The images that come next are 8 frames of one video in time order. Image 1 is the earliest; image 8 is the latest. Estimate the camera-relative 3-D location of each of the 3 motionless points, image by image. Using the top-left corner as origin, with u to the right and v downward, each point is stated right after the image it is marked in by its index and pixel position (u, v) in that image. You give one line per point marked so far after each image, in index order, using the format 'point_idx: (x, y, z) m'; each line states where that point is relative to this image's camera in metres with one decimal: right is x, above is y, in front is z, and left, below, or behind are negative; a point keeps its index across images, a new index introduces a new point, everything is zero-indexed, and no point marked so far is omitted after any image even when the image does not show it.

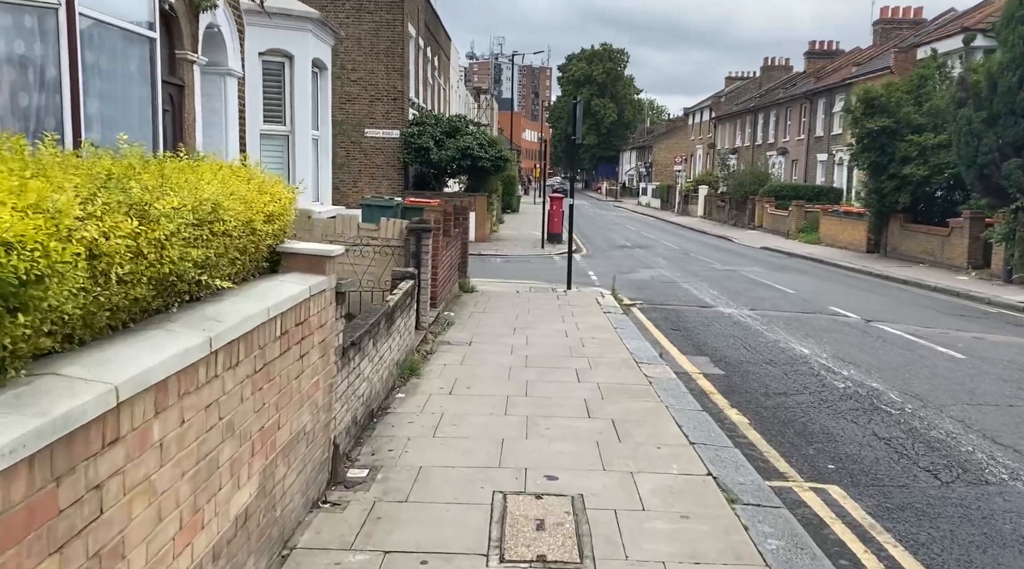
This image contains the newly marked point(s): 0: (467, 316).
0: (-0.6, -0.4, +11.7) m
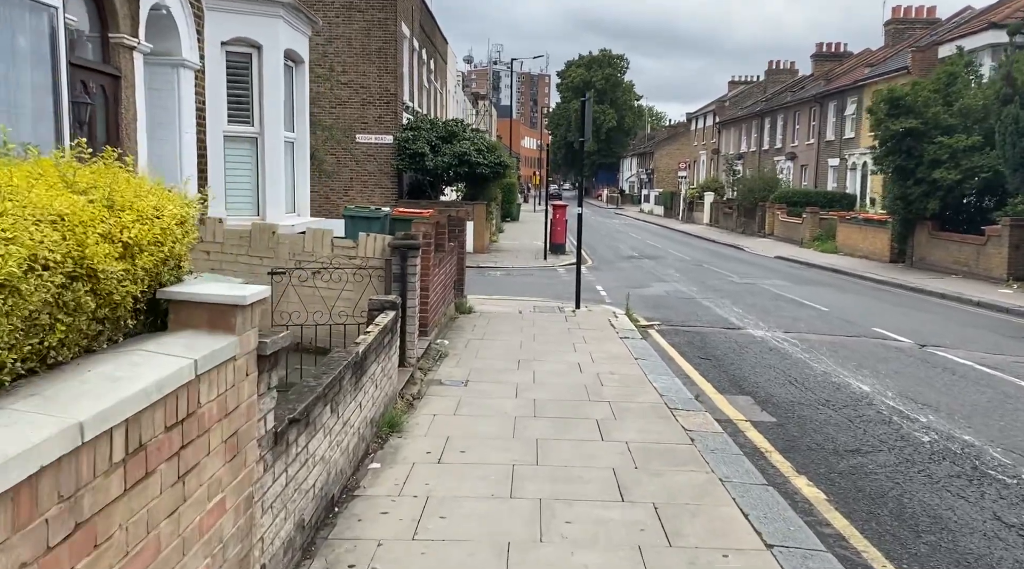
0: (-0.5, -0.7, +10.1) m
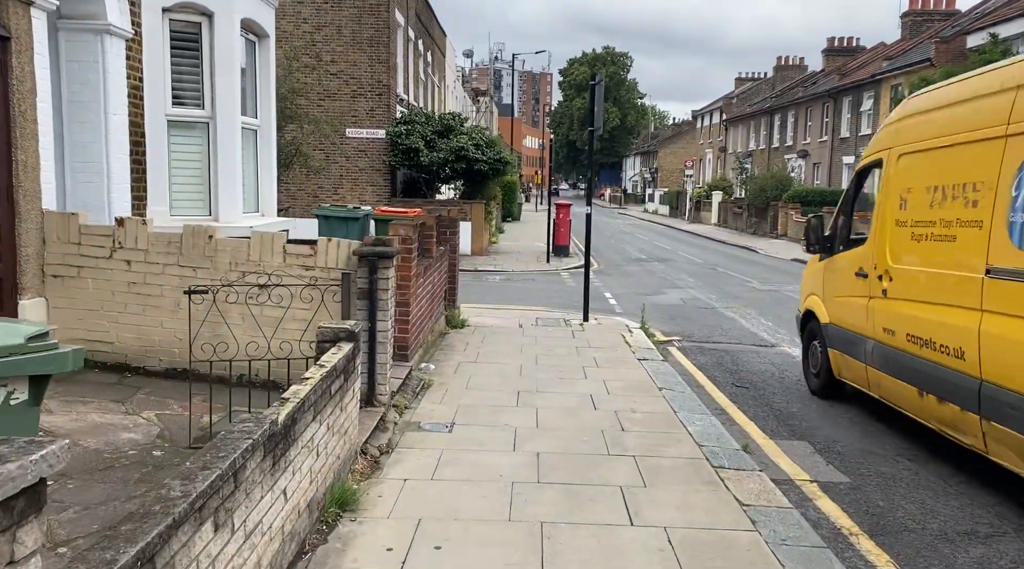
0: (-0.6, -0.8, +8.4) m
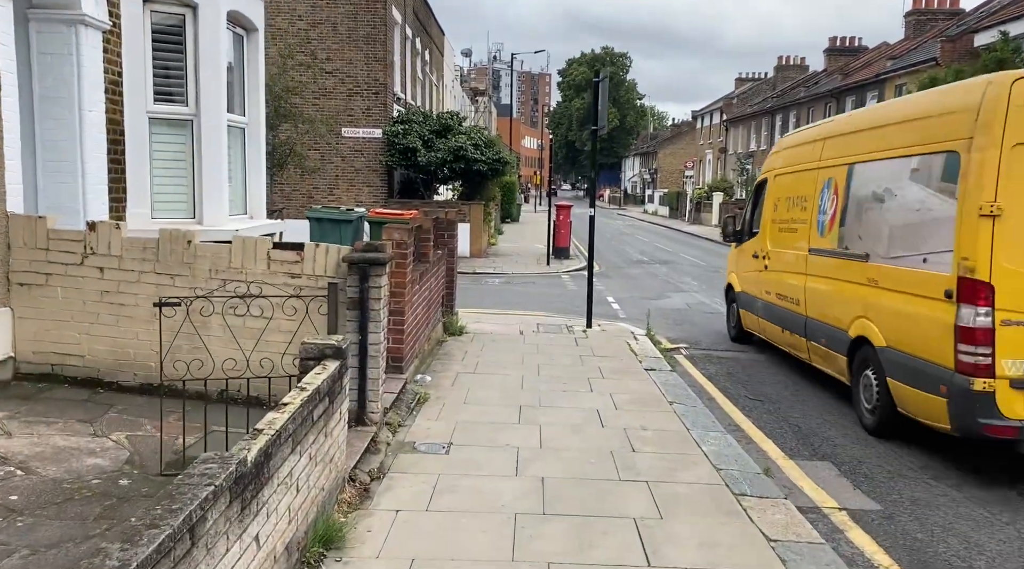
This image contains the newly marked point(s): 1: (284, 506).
0: (-0.5, -0.9, +8.0) m
1: (-0.9, -0.9, +3.5) m
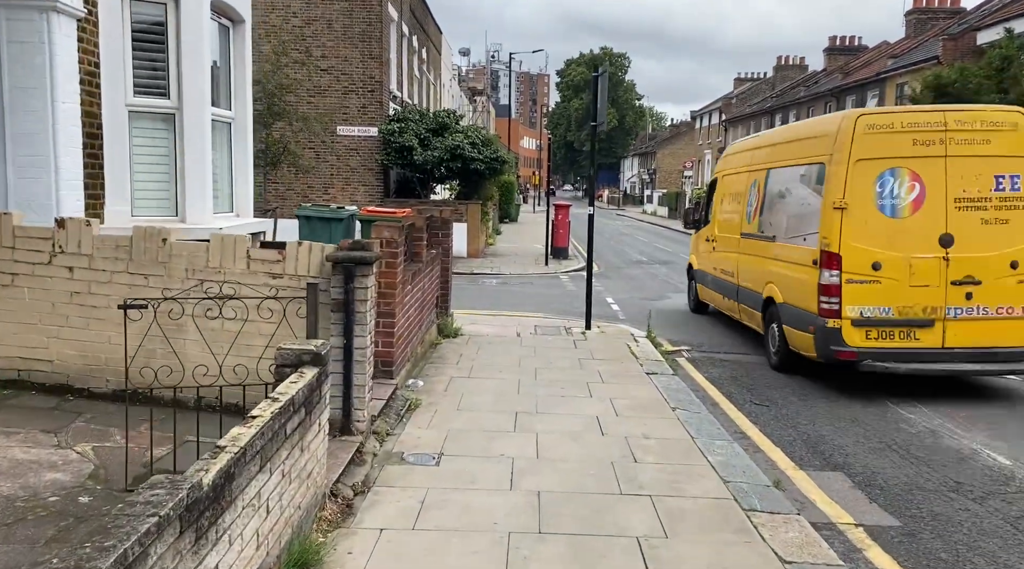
0: (-0.6, -0.9, +7.6) m
1: (-1.0, -0.9, +3.2) m
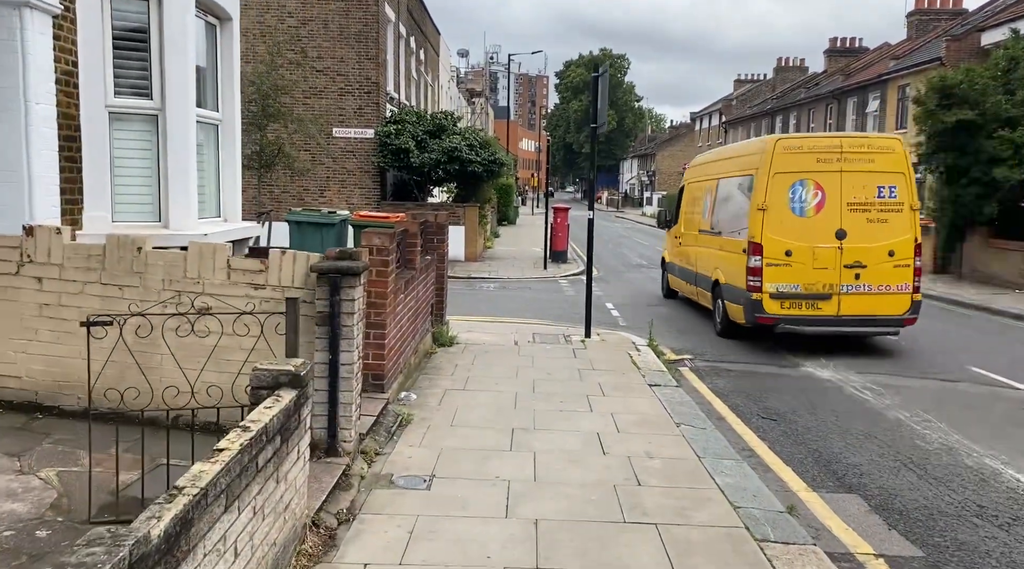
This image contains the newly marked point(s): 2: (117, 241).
0: (-0.6, -1.0, +7.3) m
1: (-1.0, -1.0, +2.8) m
2: (-2.5, +0.3, +5.3) m
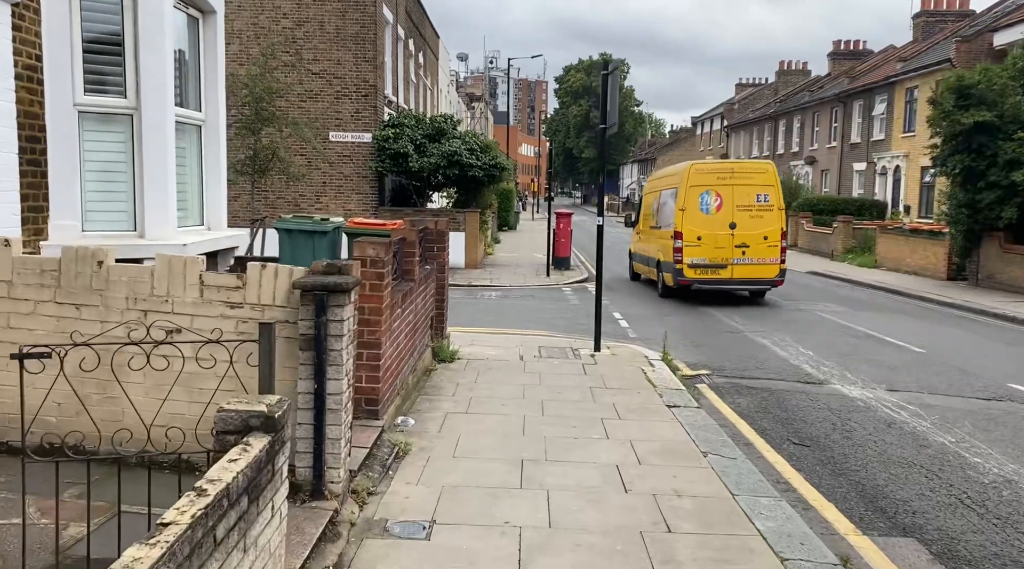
0: (-0.6, -1.1, +6.7) m
1: (-0.9, -1.1, +2.2) m
2: (-2.4, +0.2, +4.7) m
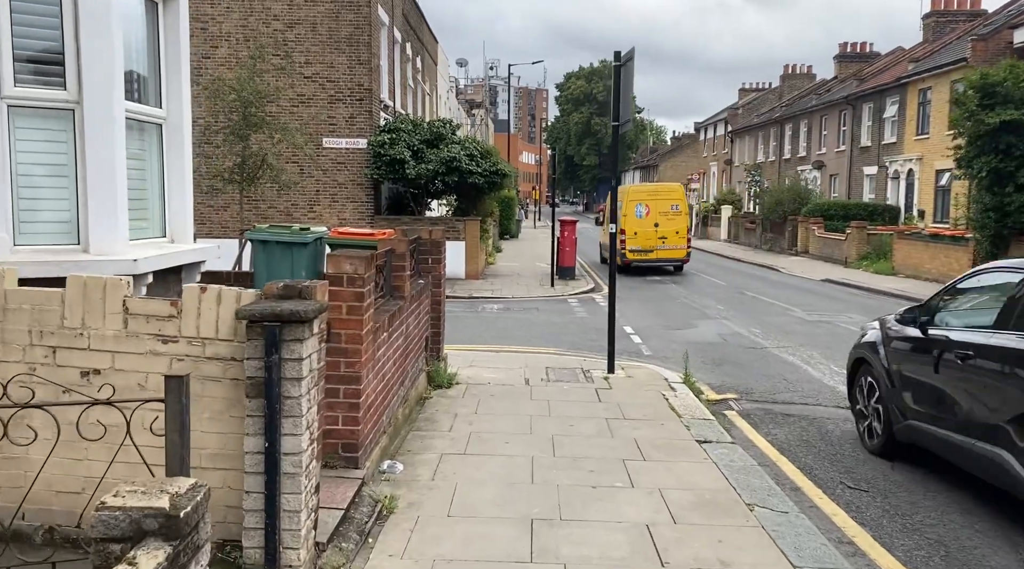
0: (-0.5, -1.2, +5.6) m
1: (-0.9, -1.2, +1.2) m
2: (-2.4, 0.0, +3.7) m
